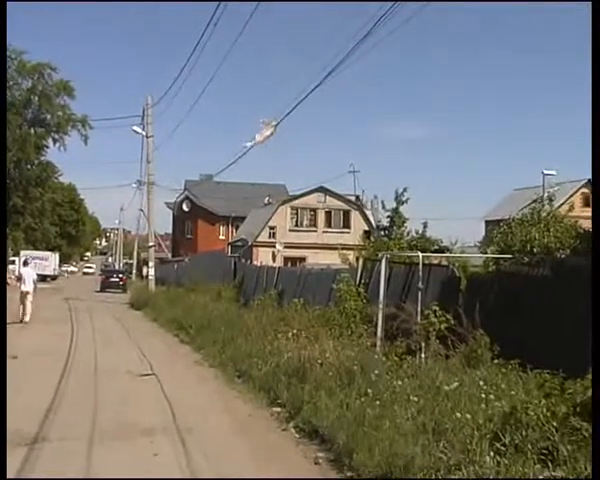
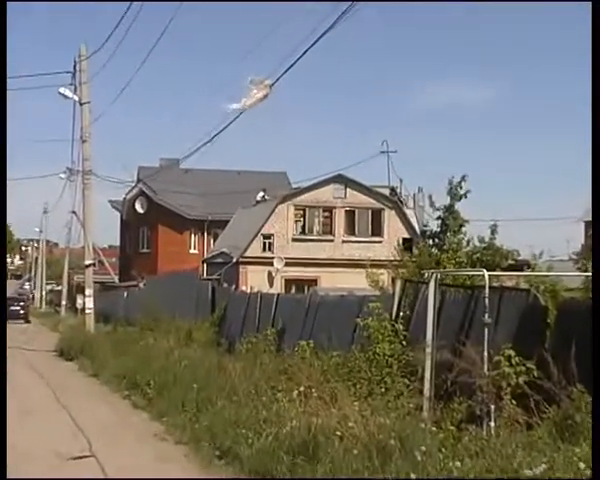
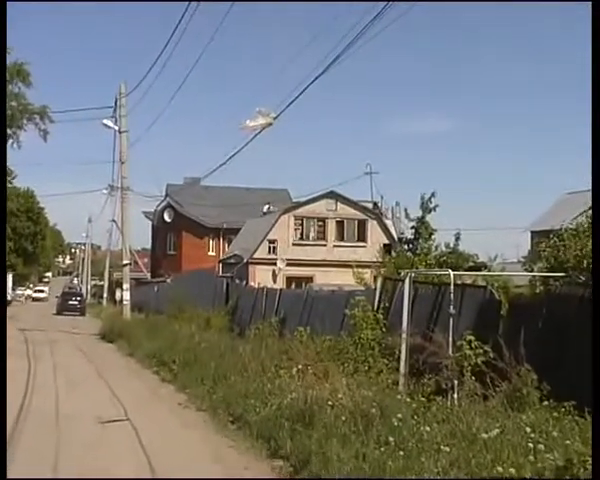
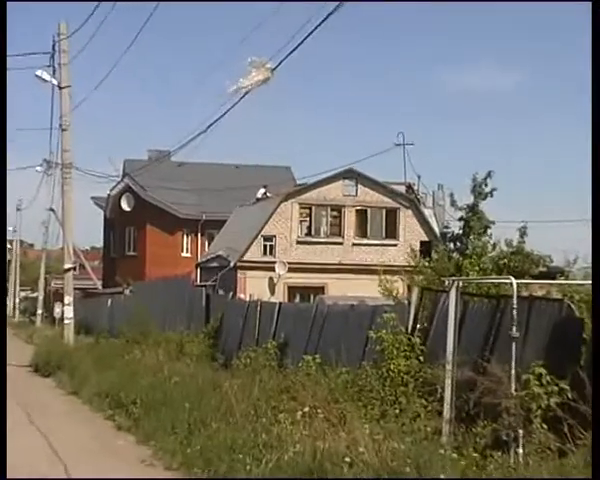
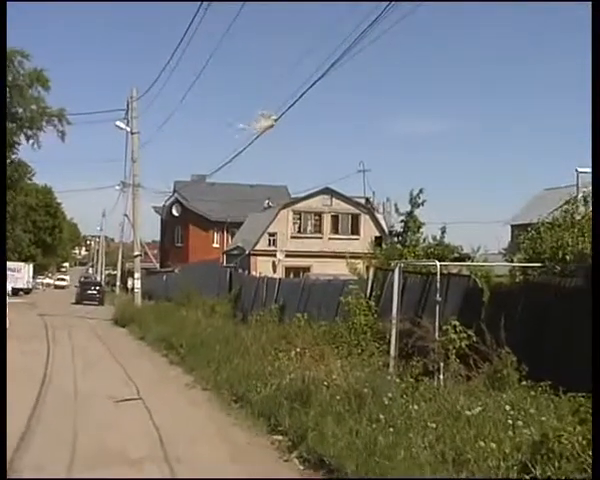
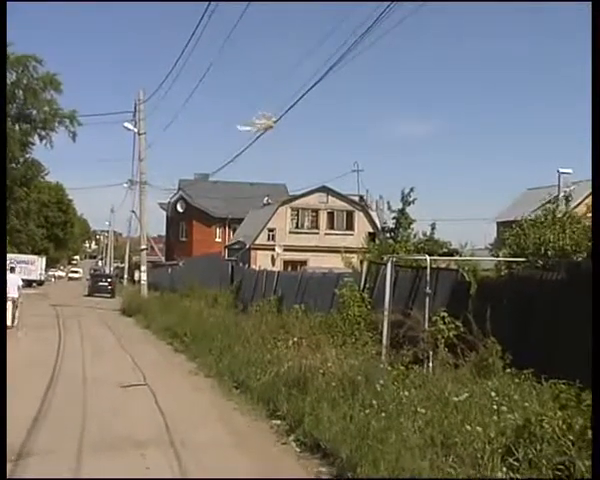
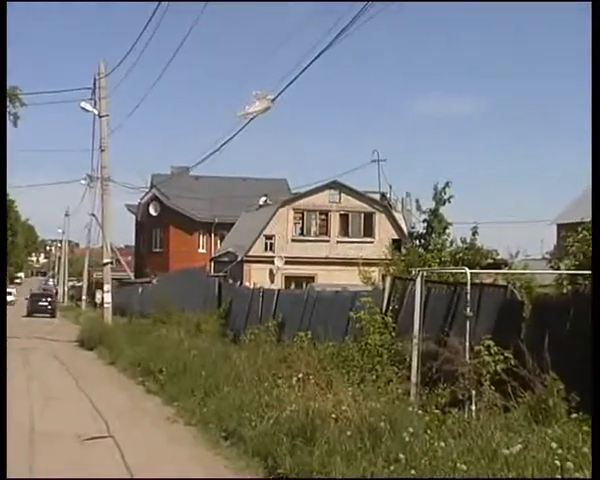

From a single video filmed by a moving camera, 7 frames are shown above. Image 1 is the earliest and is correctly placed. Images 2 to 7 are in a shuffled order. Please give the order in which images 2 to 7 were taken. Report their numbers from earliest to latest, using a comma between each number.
6, 5, 3, 7, 2, 4
